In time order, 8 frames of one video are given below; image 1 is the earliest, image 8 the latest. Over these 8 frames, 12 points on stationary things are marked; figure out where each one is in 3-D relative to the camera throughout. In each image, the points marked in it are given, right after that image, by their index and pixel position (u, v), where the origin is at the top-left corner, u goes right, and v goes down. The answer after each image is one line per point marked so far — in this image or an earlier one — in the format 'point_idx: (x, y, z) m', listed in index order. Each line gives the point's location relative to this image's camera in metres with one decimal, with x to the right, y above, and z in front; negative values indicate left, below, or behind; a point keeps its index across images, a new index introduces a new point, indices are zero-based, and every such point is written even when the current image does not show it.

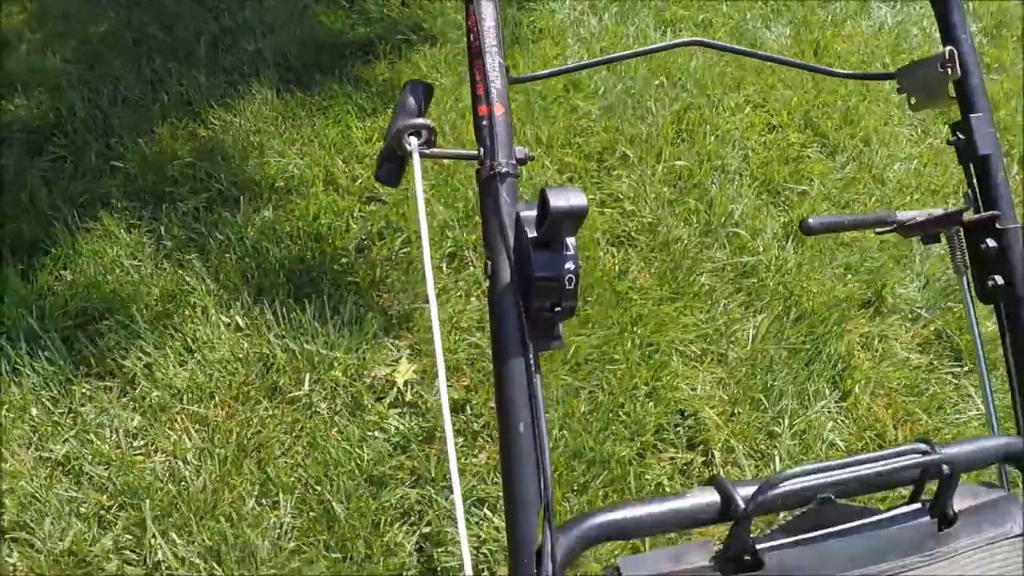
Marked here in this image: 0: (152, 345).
0: (-0.6, -0.1, +2.1) m
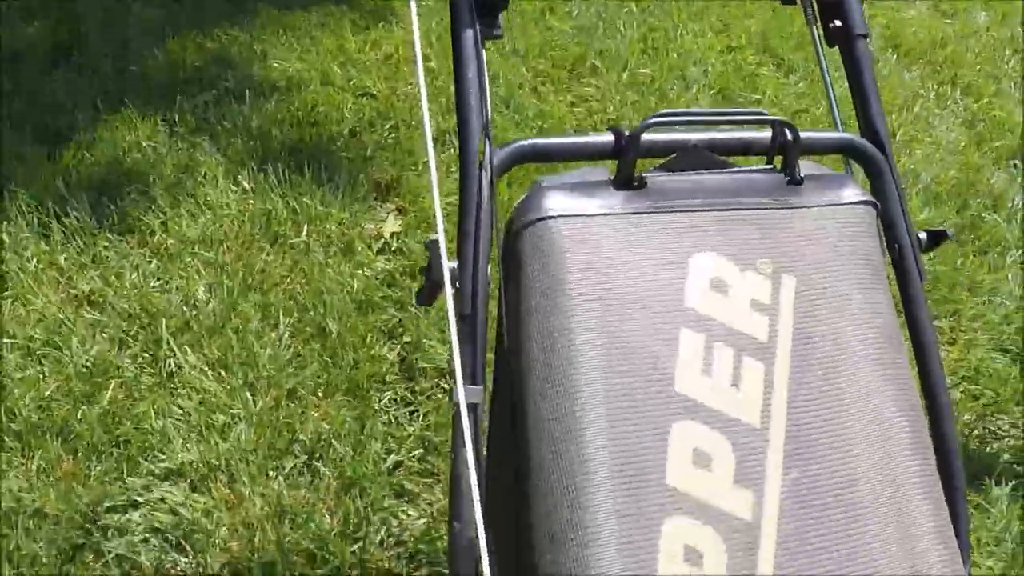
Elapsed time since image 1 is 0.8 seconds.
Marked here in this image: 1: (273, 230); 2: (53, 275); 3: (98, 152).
0: (-0.6, +0.1, +2.3) m
1: (-0.4, +0.1, +2.3) m
2: (-0.8, 0.0, +2.2) m
3: (-0.8, +0.2, +2.4) m
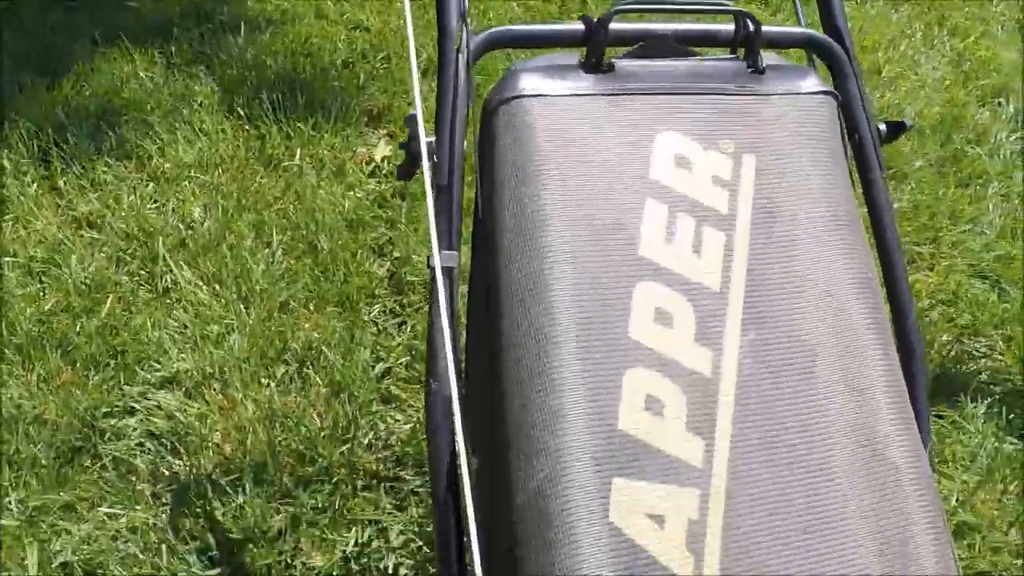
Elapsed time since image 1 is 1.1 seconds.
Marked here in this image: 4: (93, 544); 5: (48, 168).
0: (-0.6, +0.3, +2.4) m
1: (-0.4, +0.2, +2.4) m
2: (-0.8, +0.2, +2.3) m
3: (-0.8, +0.4, +2.5) m
4: (-0.6, -0.3, +1.8) m
5: (-0.8, +0.2, +2.3) m
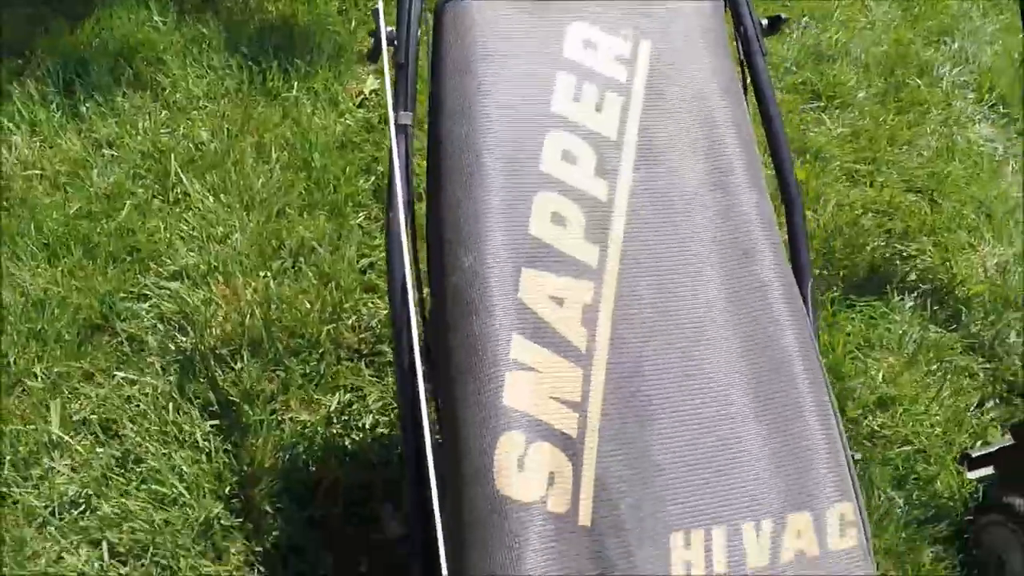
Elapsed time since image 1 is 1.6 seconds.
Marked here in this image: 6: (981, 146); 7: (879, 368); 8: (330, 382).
0: (-0.7, +0.4, +2.7) m
1: (-0.5, +0.4, +2.6) m
2: (-0.8, +0.3, +2.5) m
3: (-0.8, +0.5, +2.7) m
4: (-0.6, -0.2, +2.0) m
5: (-0.9, +0.4, +2.6) m
6: (+1.1, +0.4, +3.2) m
7: (+0.7, -0.1, +2.4) m
8: (-0.3, -0.2, +2.1) m
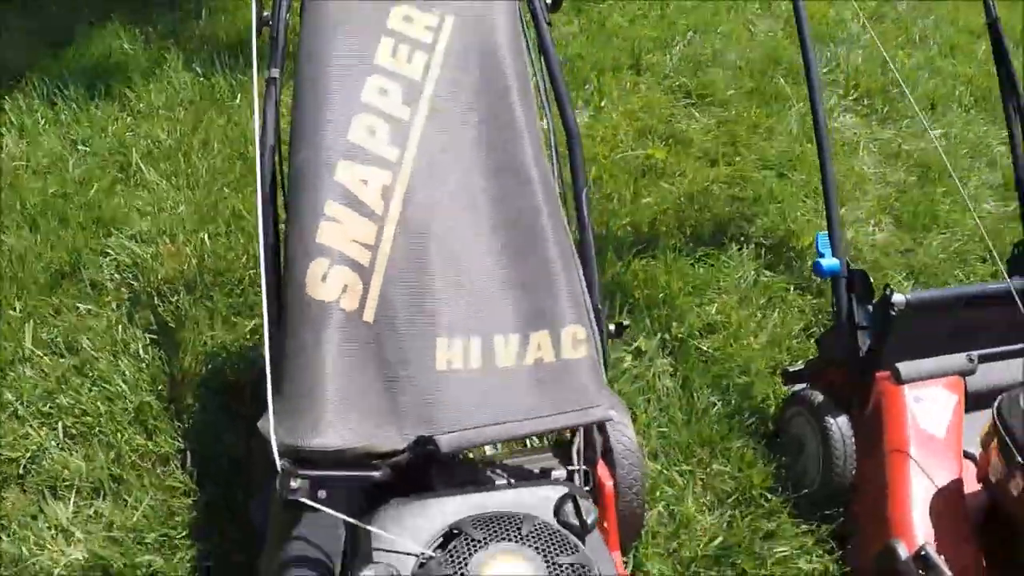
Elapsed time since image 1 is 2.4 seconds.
0: (-0.9, +0.5, +3.2) m
1: (-0.7, +0.5, +3.2) m
2: (-1.1, +0.4, +3.1) m
3: (-1.1, +0.6, +3.3) m
4: (-0.9, -0.1, +2.5) m
5: (-1.1, +0.4, +3.1) m
6: (+0.9, +0.4, +3.7) m
7: (+0.4, 0.0, +2.8) m
8: (-0.5, 0.0, +2.6) m
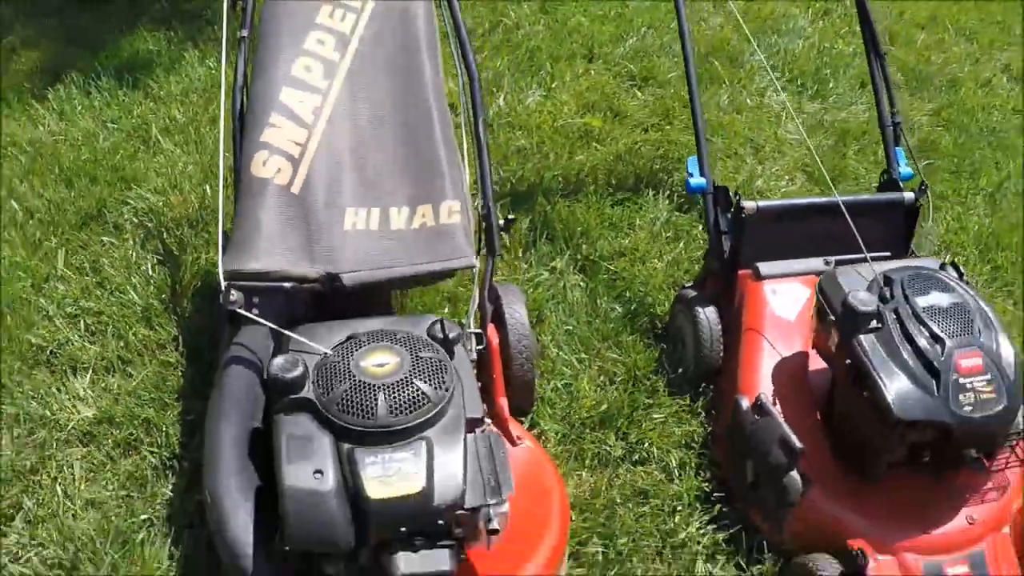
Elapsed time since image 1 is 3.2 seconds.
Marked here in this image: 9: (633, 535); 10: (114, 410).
0: (-1.0, +0.6, +3.9) m
1: (-0.9, +0.6, +3.8) m
2: (-1.2, +0.5, +3.7) m
3: (-1.2, +0.7, +4.0) m
4: (-1.0, +0.1, +3.2) m
5: (-1.2, +0.6, +3.8) m
6: (+0.8, +0.6, +4.3) m
7: (+0.3, +0.1, +3.4) m
8: (-0.7, +0.1, +3.2) m
9: (+0.2, -0.5, +2.5) m
10: (-0.8, -0.3, +2.8) m
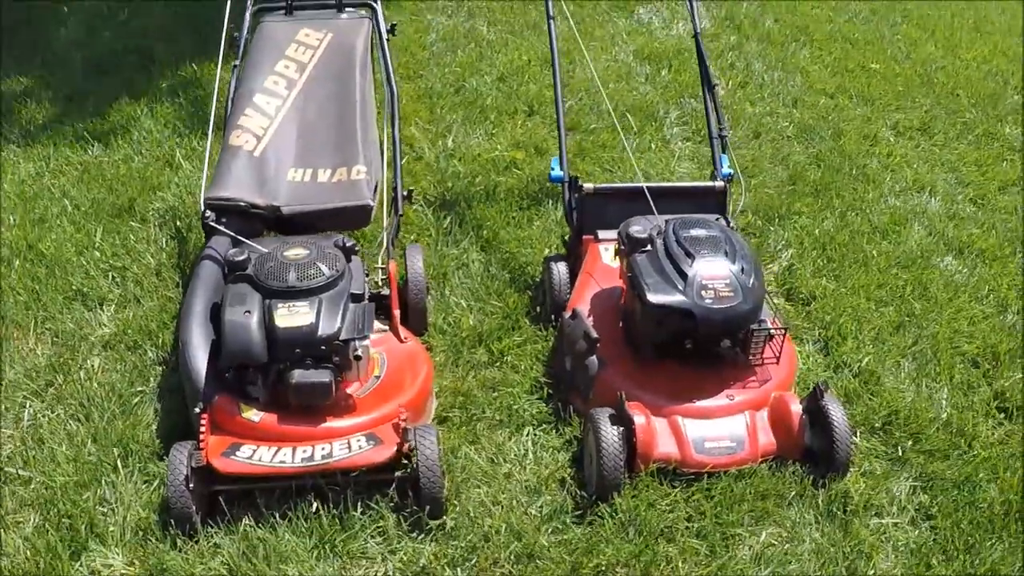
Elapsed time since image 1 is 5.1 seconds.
0: (-1.3, +0.6, +5.0) m
1: (-1.1, +0.6, +5.0) m
2: (-1.4, +0.5, +4.9) m
3: (-1.4, +0.7, +5.2) m
4: (-1.3, +0.2, +4.3) m
5: (-1.4, +0.6, +5.0) m
6: (+0.6, +0.6, +5.3) m
7: (+0.1, +0.2, +4.4) m
8: (-0.9, +0.2, +4.3) m
9: (-0.1, -0.3, +3.5) m
10: (-1.1, -0.1, +3.8) m
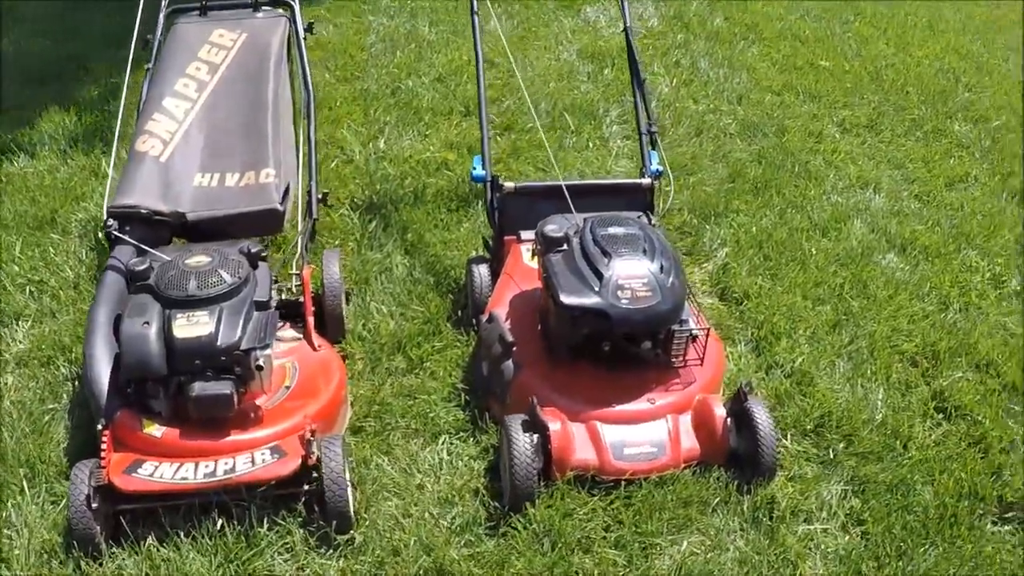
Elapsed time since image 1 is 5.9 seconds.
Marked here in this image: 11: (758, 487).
0: (-1.5, +0.6, +4.9) m
1: (-1.3, +0.6, +4.8) m
2: (-1.7, +0.5, +4.7) m
3: (-1.7, +0.7, +5.0) m
4: (-1.5, +0.1, +4.1) m
5: (-1.7, +0.5, +4.8) m
6: (+0.4, +0.6, +5.2) m
7: (-0.2, +0.2, +4.3) m
8: (-1.2, +0.2, +4.2) m
9: (-0.3, -0.3, +3.4) m
10: (-1.3, -0.2, +3.7) m
11: (+0.6, -0.5, +3.2) m
